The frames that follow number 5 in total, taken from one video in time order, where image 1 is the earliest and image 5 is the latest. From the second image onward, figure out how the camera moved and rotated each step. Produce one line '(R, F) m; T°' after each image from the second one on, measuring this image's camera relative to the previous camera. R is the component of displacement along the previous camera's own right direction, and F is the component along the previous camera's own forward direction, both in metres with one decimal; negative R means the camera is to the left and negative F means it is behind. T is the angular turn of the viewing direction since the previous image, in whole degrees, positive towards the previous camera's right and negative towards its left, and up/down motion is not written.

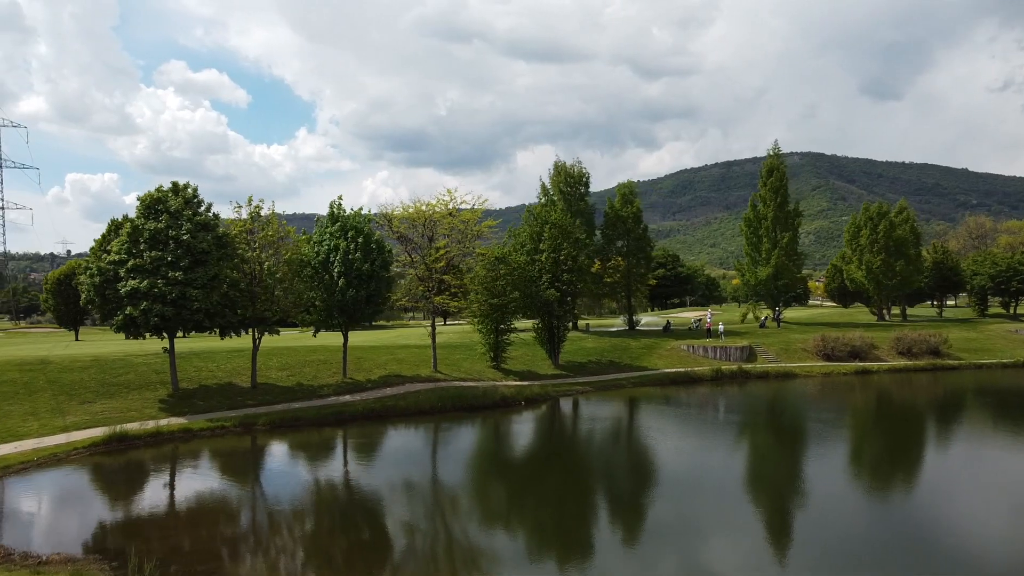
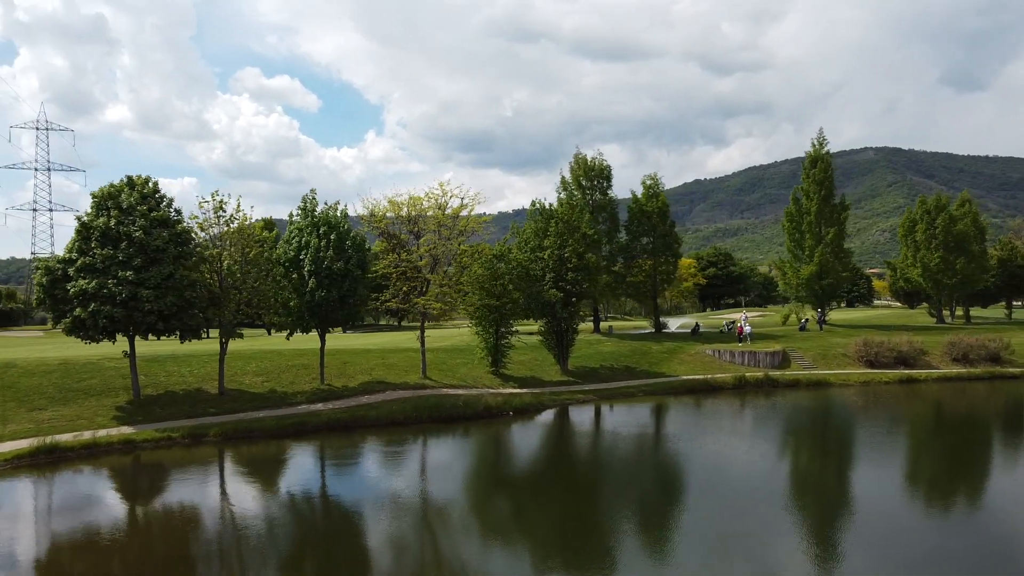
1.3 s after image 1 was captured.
(+3.0, +2.9) m; -5°
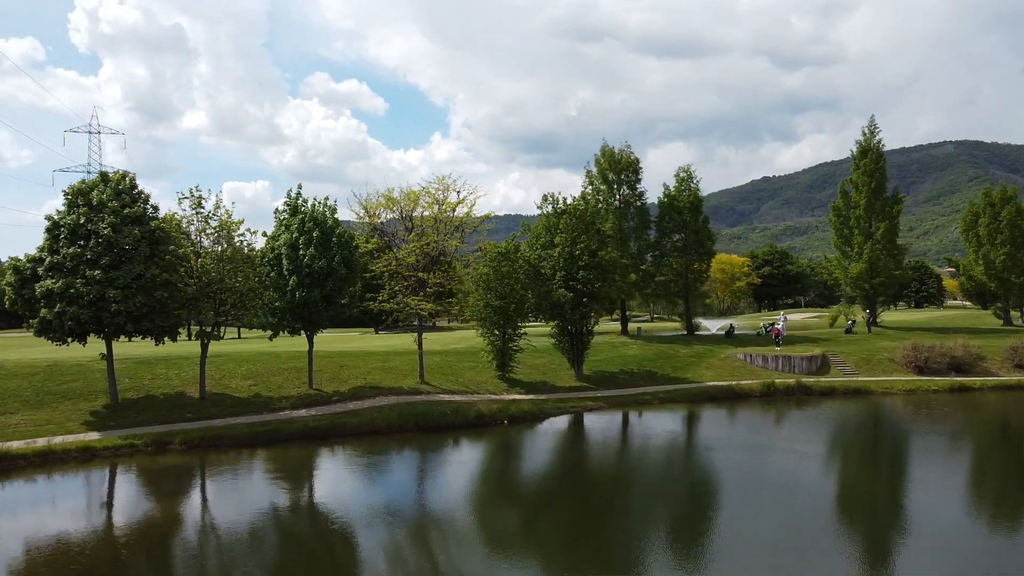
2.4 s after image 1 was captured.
(+2.5, +2.3) m; -5°
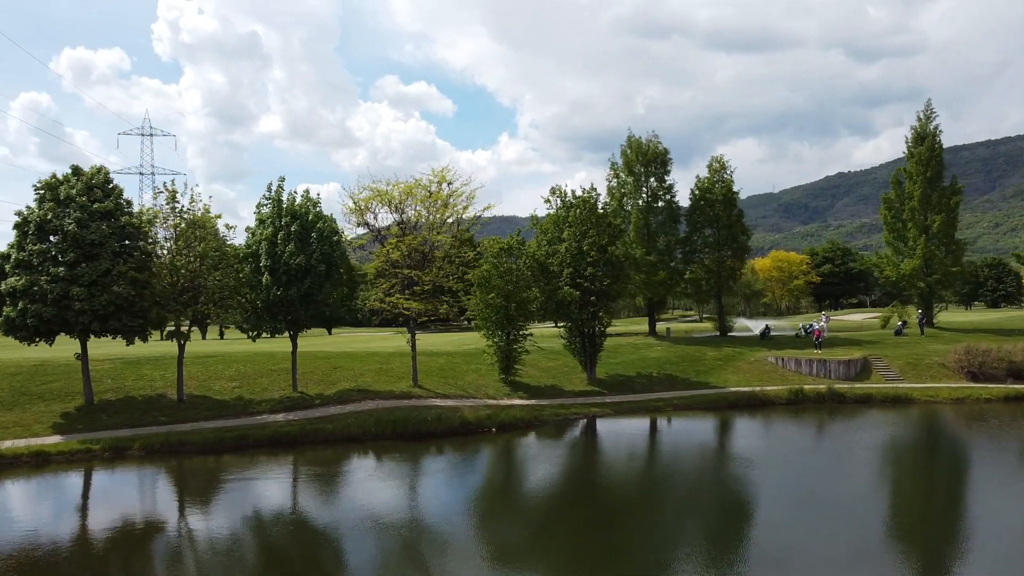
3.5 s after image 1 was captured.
(+2.6, +2.2) m; -5°
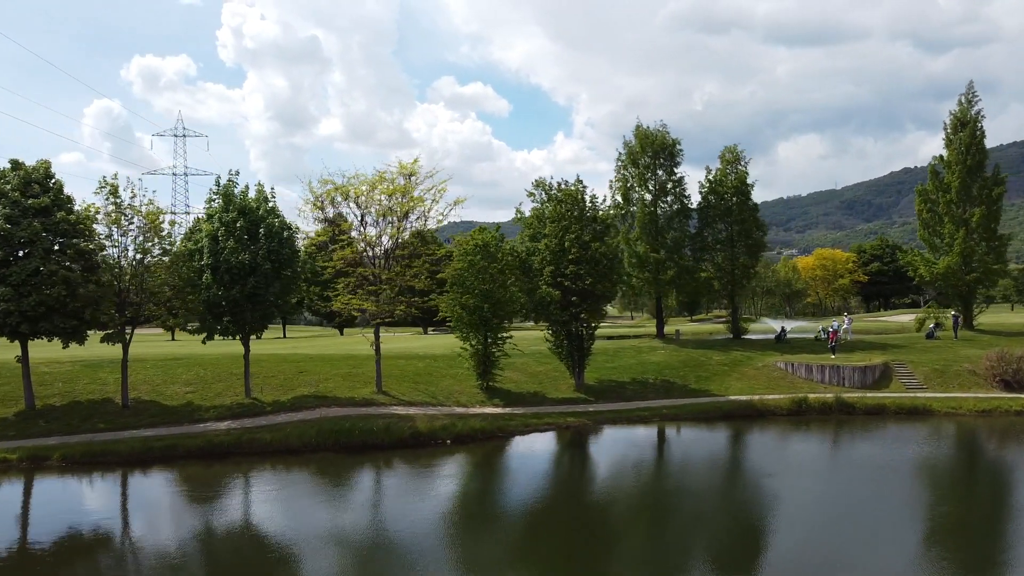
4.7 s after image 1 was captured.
(+3.0, +2.3) m; -4°
